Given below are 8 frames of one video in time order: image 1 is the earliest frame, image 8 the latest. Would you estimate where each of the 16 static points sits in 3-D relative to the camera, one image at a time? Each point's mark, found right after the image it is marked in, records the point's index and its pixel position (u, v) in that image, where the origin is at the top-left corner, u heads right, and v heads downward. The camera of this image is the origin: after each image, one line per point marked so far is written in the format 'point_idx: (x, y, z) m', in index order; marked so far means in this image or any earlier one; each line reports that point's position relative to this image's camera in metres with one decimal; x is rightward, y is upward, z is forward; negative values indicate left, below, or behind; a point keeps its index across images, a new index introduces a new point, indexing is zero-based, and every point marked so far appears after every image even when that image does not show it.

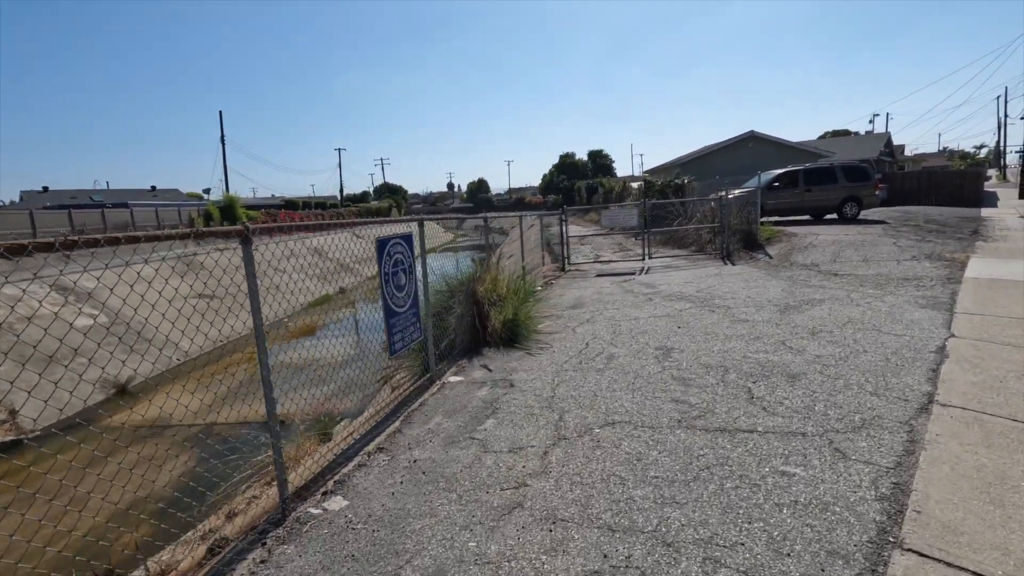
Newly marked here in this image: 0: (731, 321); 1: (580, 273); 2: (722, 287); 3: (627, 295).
0: (+3.2, -0.5, +7.8) m
1: (+2.0, +0.4, +15.8) m
2: (+4.4, 0.0, +11.3) m
3: (+2.4, -0.2, +11.2) m
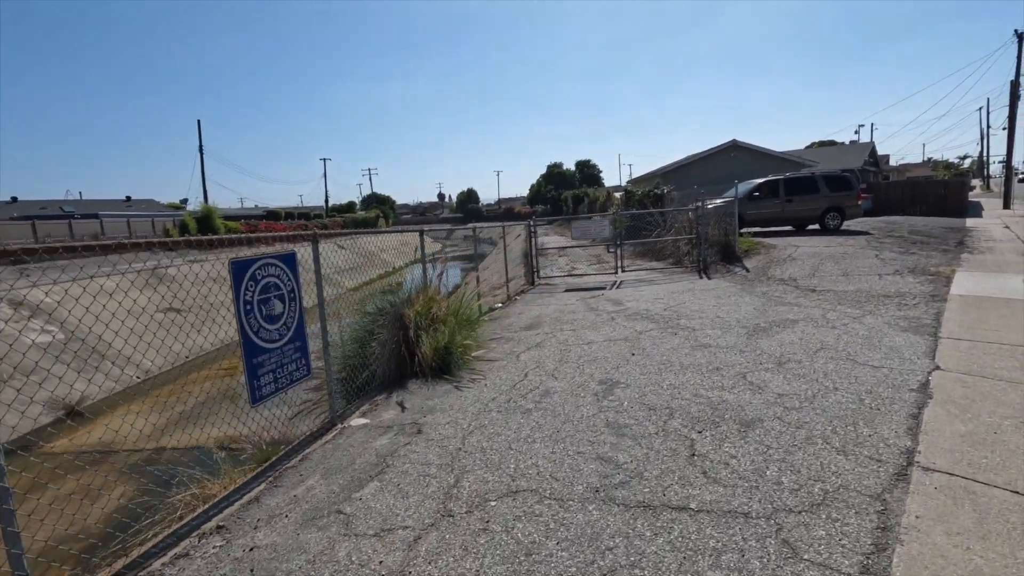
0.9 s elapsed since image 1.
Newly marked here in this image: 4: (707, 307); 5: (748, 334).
0: (+2.3, -0.8, +7.0) m
1: (+1.0, 0.0, +14.9) m
2: (+3.5, -0.3, +10.5) m
3: (+1.5, -0.5, +10.3) m
4: (+3.6, -0.4, +9.9) m
5: (+3.3, -0.6, +7.4) m
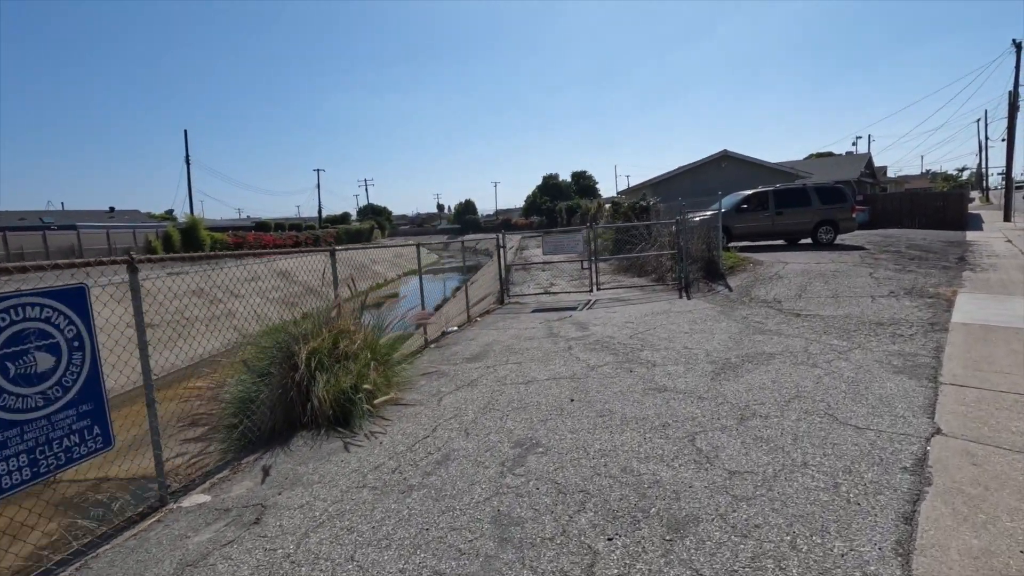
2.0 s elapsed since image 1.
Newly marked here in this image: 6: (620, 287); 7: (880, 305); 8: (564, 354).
0: (+1.4, -1.1, +5.8) m
1: (+0.1, -0.5, +13.8) m
2: (+2.6, -0.7, +9.3) m
3: (+0.6, -0.9, +9.2) m
4: (+2.7, -0.8, +8.8) m
5: (+2.4, -1.0, +6.3) m
6: (+3.1, 0.0, +15.7) m
7: (+6.3, -0.3, +9.2) m
8: (+0.7, -1.0, +8.0) m
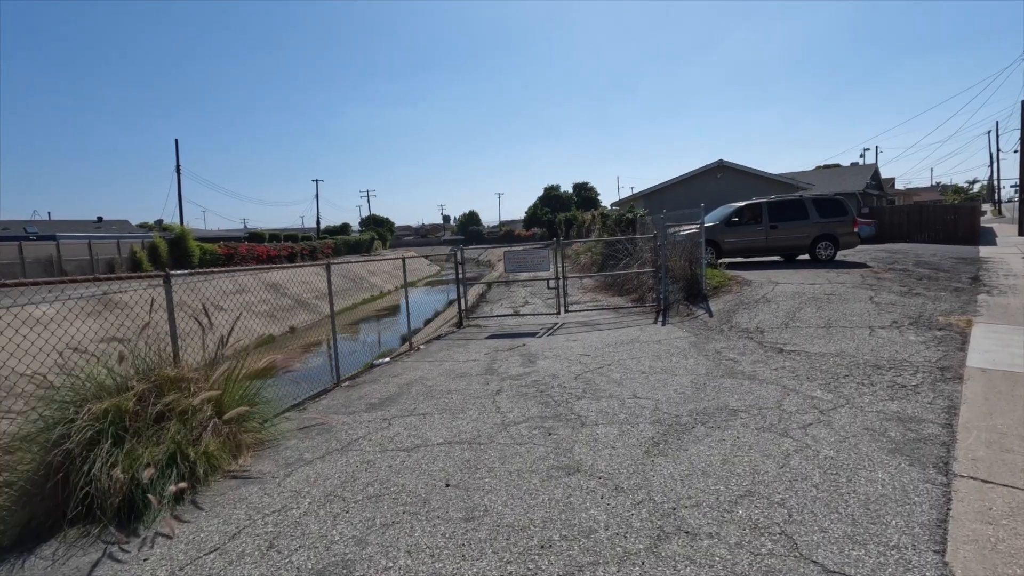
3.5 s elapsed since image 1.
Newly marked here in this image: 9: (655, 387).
0: (+0.3, -1.5, +4.3) m
1: (-0.9, -1.0, +12.3) m
2: (+1.5, -1.2, +7.8) m
3: (-0.5, -1.3, +7.7) m
4: (+1.6, -1.2, +7.3) m
5: (+1.2, -1.4, +4.7) m
6: (+2.2, -0.5, +14.2) m
7: (+5.3, -0.8, +7.7) m
8: (-0.4, -1.4, +6.5) m
9: (+1.8, -1.2, +6.6) m
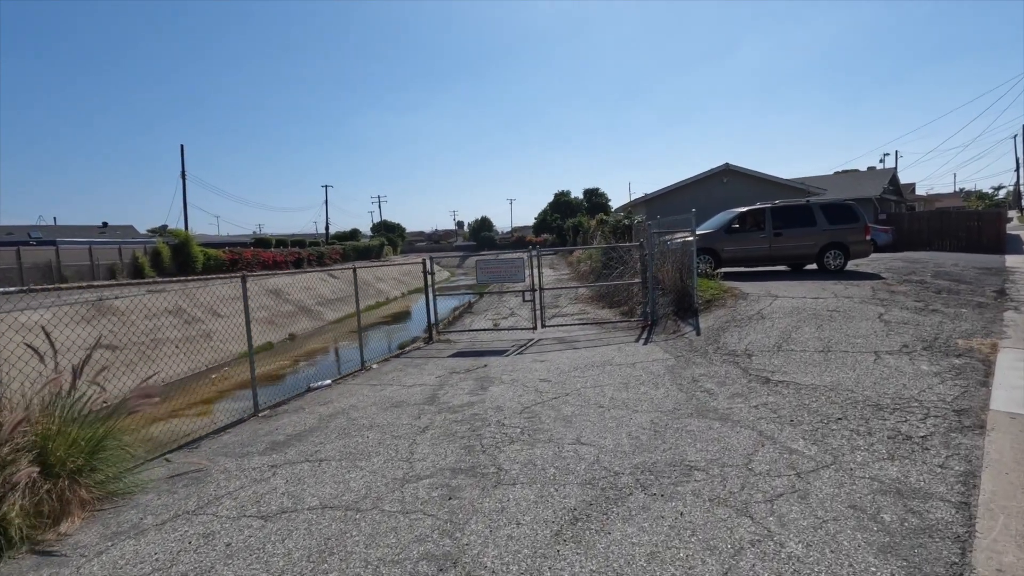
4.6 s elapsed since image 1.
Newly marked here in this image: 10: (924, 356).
0: (-0.6, -1.6, +3.2) m
1: (-1.5, -1.3, +11.3) m
2: (+0.8, -1.4, +6.7) m
3: (-1.3, -1.6, +6.6) m
4: (+0.9, -1.4, +6.1) m
5: (+0.4, -1.6, +3.6) m
6: (+1.6, -0.8, +13.1) m
7: (+4.5, -1.0, +6.5) m
8: (-1.1, -1.6, +5.5) m
9: (+1.0, -1.4, +5.5) m
10: (+5.4, -0.9, +7.0) m
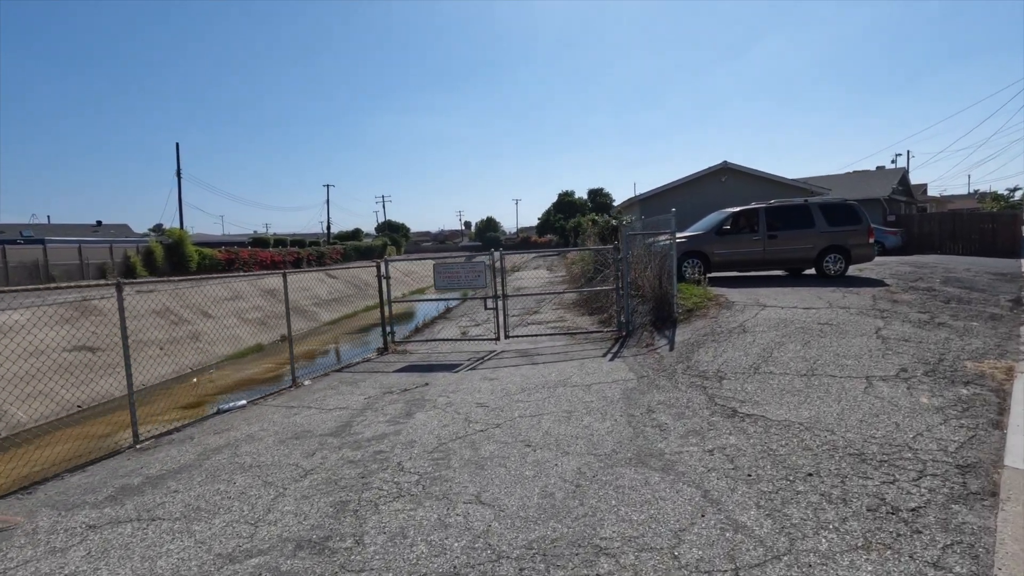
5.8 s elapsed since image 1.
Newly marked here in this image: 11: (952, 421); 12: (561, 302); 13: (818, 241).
0: (-1.5, -1.8, +2.2) m
1: (-2.3, -1.4, +10.2) m
2: (-0.1, -1.5, +5.6) m
3: (-2.2, -1.7, +5.6) m
4: (0.0, -1.6, +5.1) m
5: (-0.5, -1.7, +2.6) m
6: (+0.8, -1.0, +12.0) m
7: (+3.6, -1.1, +5.3) m
8: (-2.0, -1.7, +4.4) m
9: (+0.1, -1.6, +4.4) m
10: (+4.5, -1.0, +5.8) m
11: (+4.0, -1.2, +4.8) m
12: (+1.5, -0.4, +16.4) m
13: (+8.2, +1.3, +14.4) m
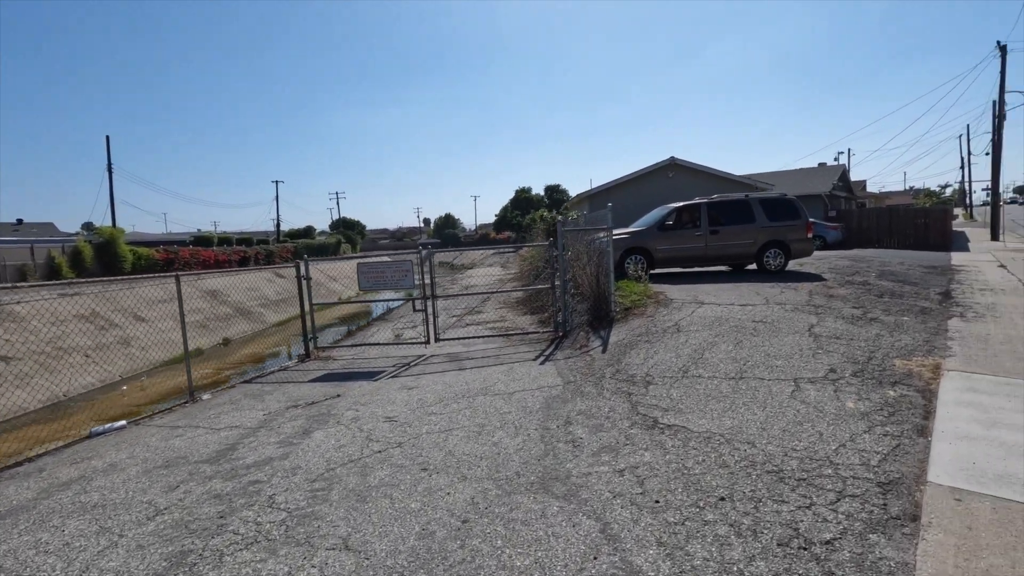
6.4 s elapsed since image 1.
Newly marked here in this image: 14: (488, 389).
0: (-2.2, -1.8, +1.5) m
1: (-3.6, -1.4, +9.4) m
2: (-1.0, -1.6, +5.0) m
3: (-3.1, -1.7, +4.8) m
4: (-0.9, -1.6, +4.5) m
5: (-1.3, -1.7, +1.9) m
6: (-0.6, -1.0, +11.4) m
7: (+2.7, -1.1, +5.0) m
8: (-2.9, -1.8, +3.7) m
9: (-0.8, -1.6, +3.8) m
10: (+3.5, -1.0, +5.6) m
11: (+3.1, -1.2, +4.5) m
12: (-0.2, -0.4, +15.9) m
13: (+6.6, +1.4, +14.3) m
14: (-0.3, -1.4, +7.2) m
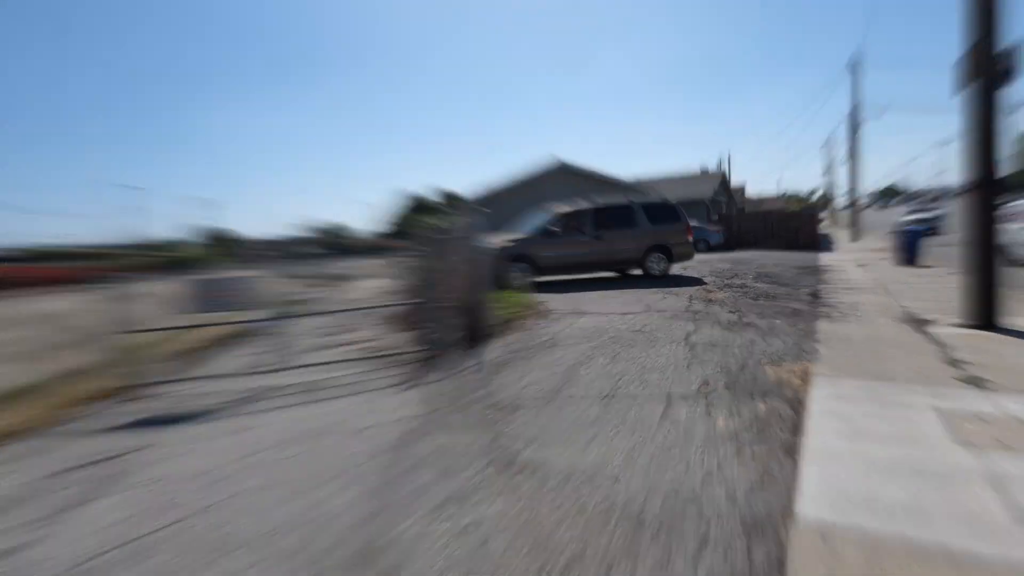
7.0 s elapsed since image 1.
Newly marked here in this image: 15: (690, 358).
0: (-2.8, -2.0, +0.3) m
1: (-5.6, -1.8, +8.0) m
2: (-2.3, -1.8, +4.0) m
3: (-4.3, -2.0, +3.5) m
4: (-2.1, -1.8, +3.5) m
5: (-2.0, -1.9, +0.9) m
6: (-2.9, -1.2, +10.4) m
7: (+1.4, -1.2, +4.6) m
8: (-3.9, -2.0, +2.4) m
9: (-1.8, -1.8, +2.8) m
10: (+2.1, -1.1, +5.3) m
11: (+1.8, -1.2, +4.2) m
12: (-3.3, -0.7, +14.9) m
13: (+3.7, +1.3, +14.5) m
14: (-1.9, -1.6, +6.2) m
15: (+2.3, -0.8, +6.8) m
